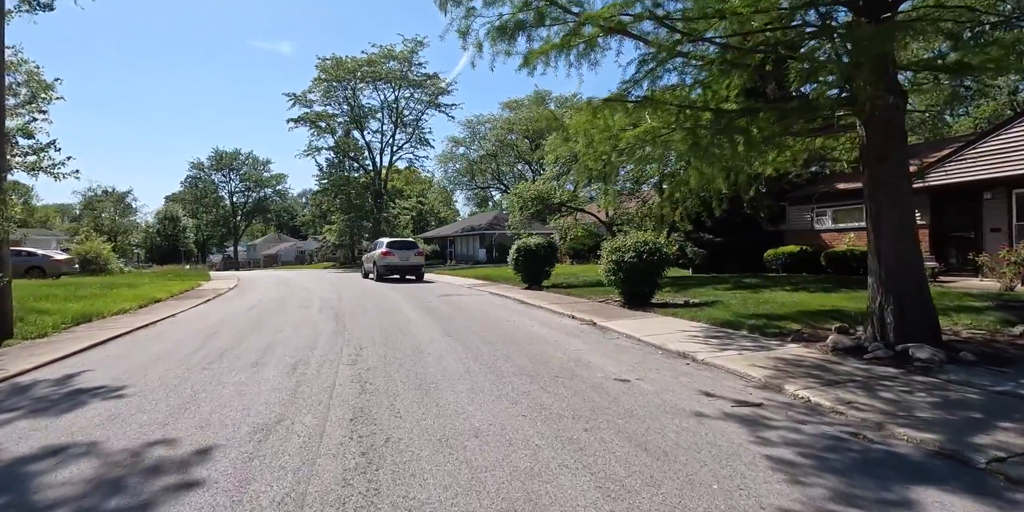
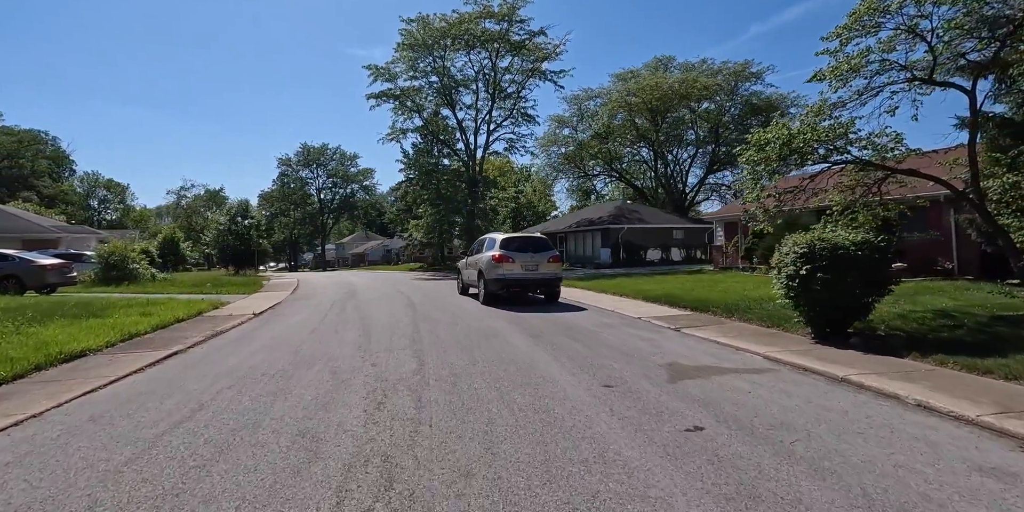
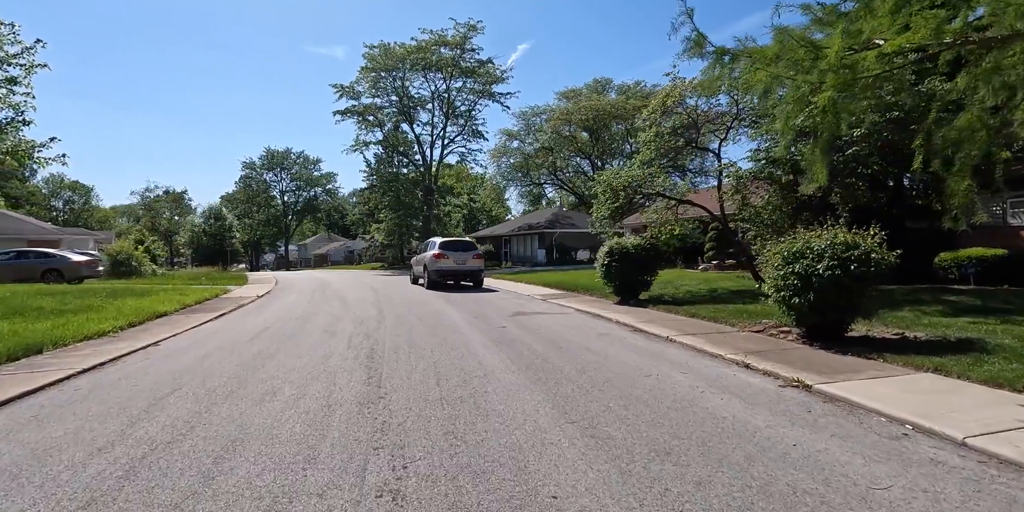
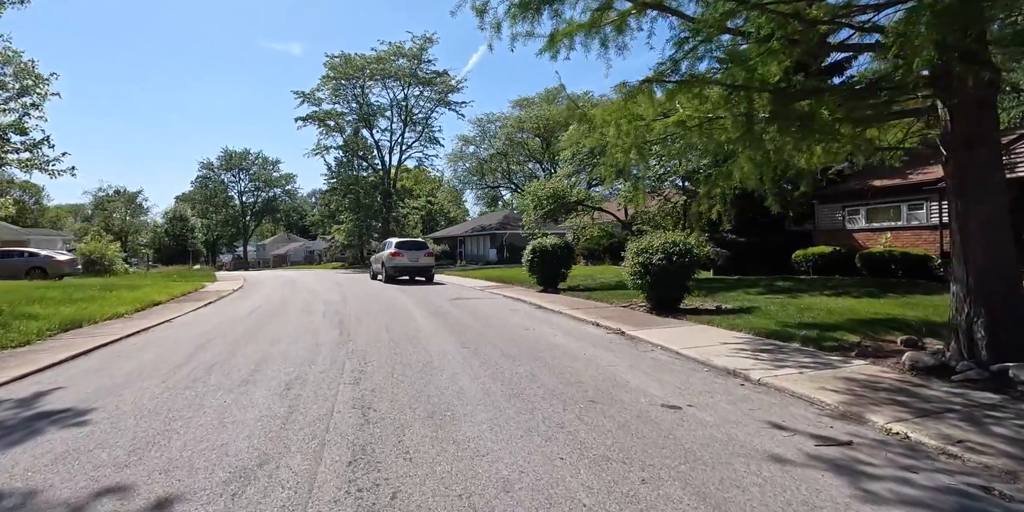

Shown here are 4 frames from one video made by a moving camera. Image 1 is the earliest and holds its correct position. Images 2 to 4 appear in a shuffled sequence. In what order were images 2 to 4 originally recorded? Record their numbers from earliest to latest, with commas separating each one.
4, 3, 2
